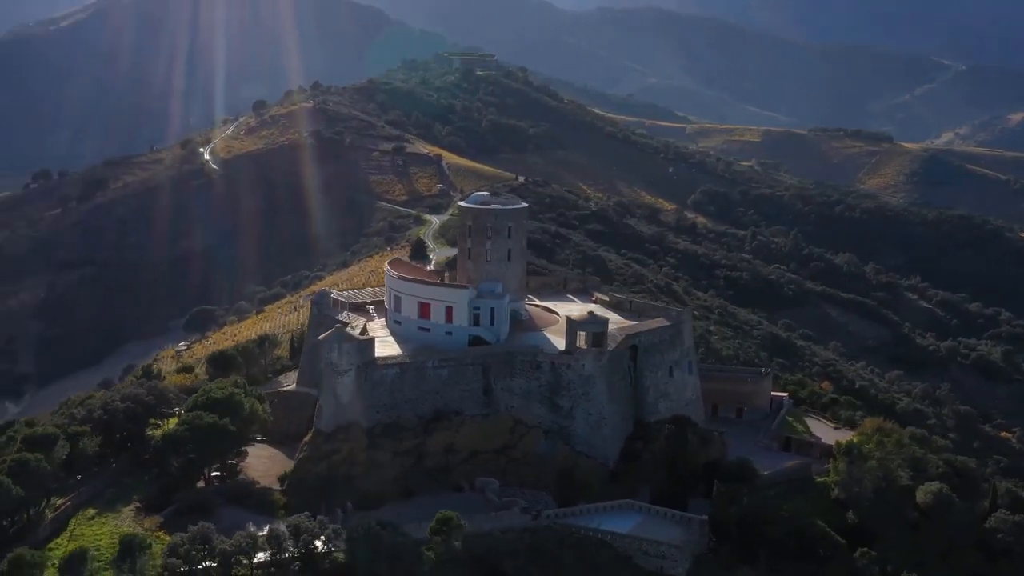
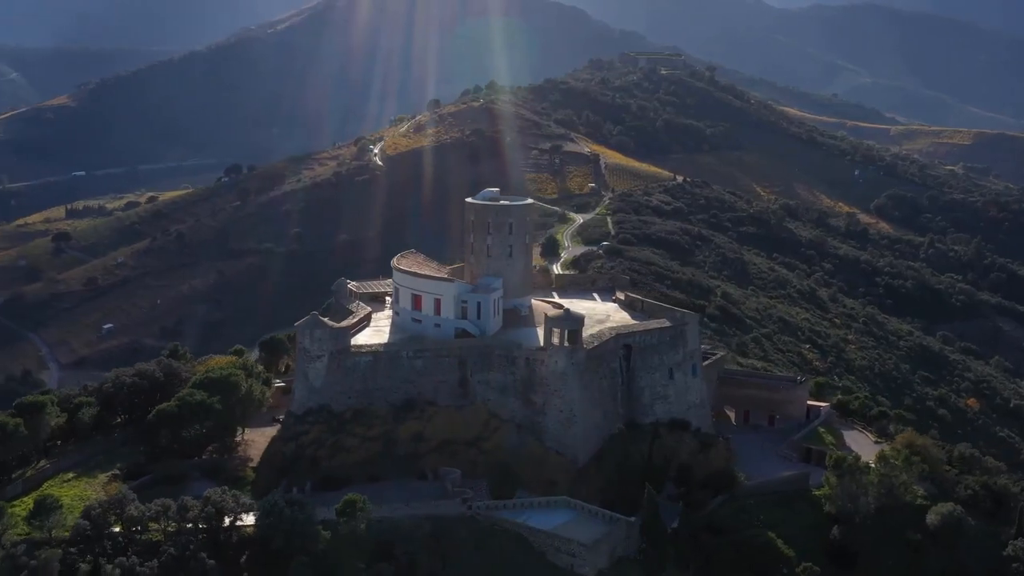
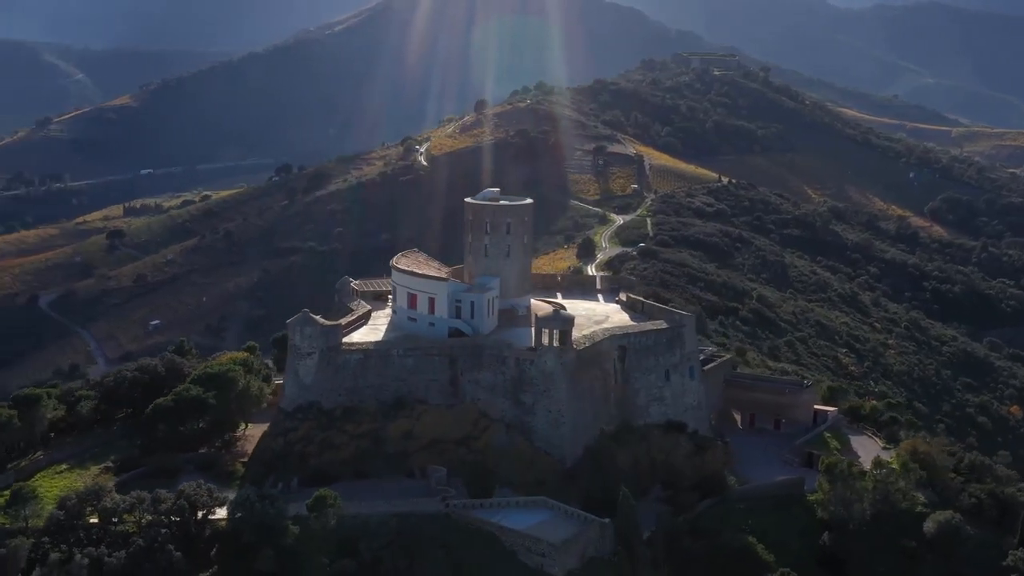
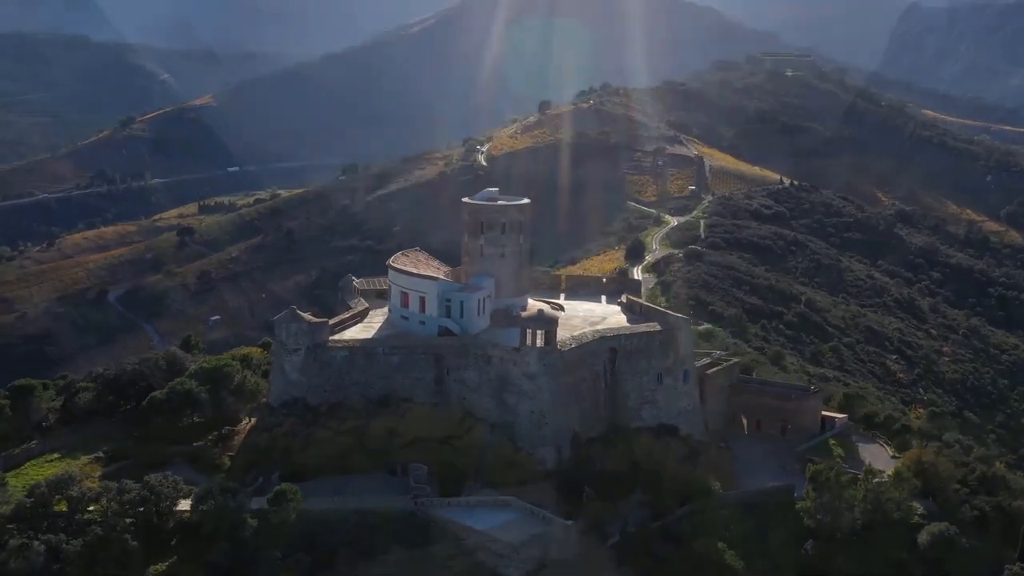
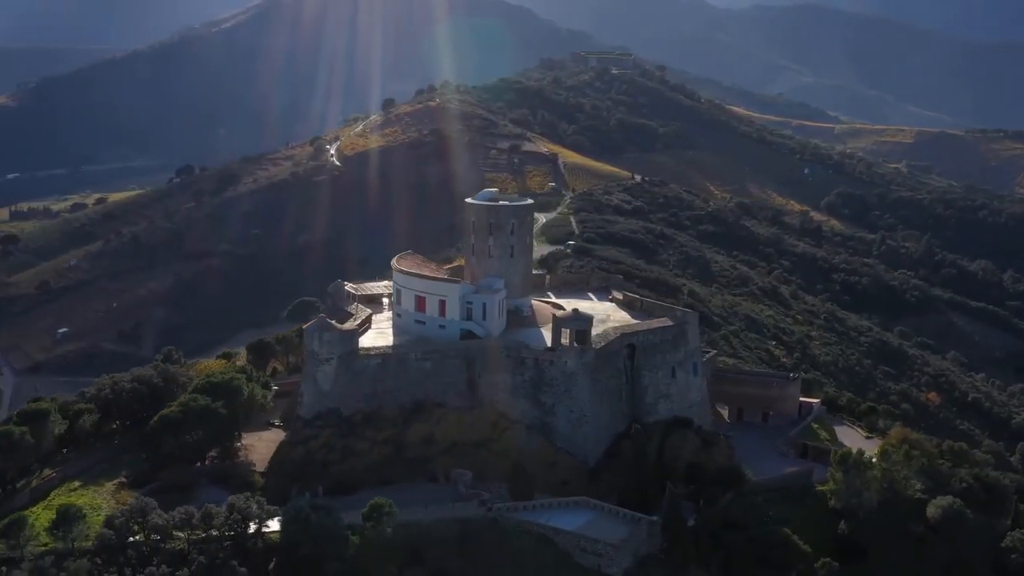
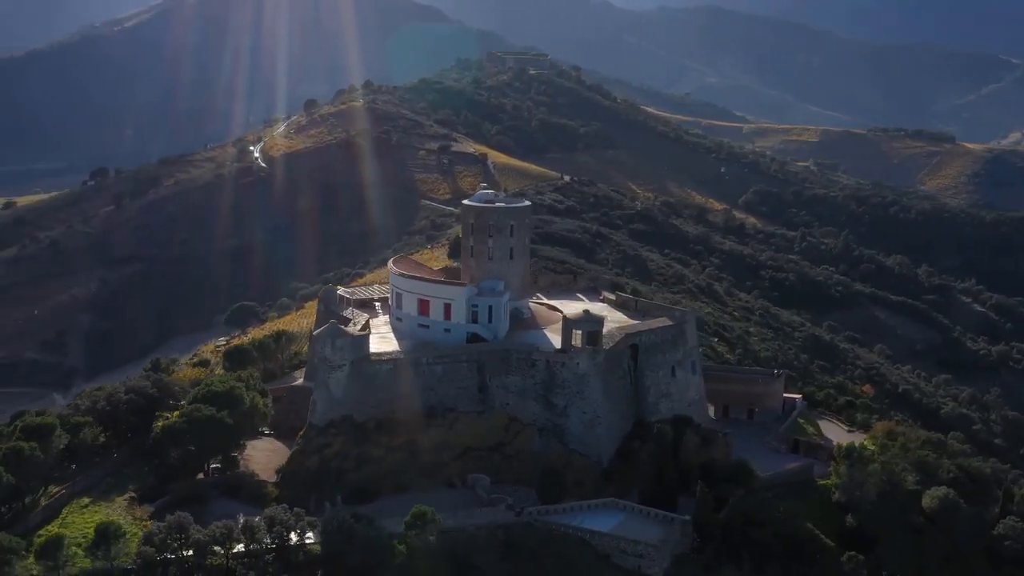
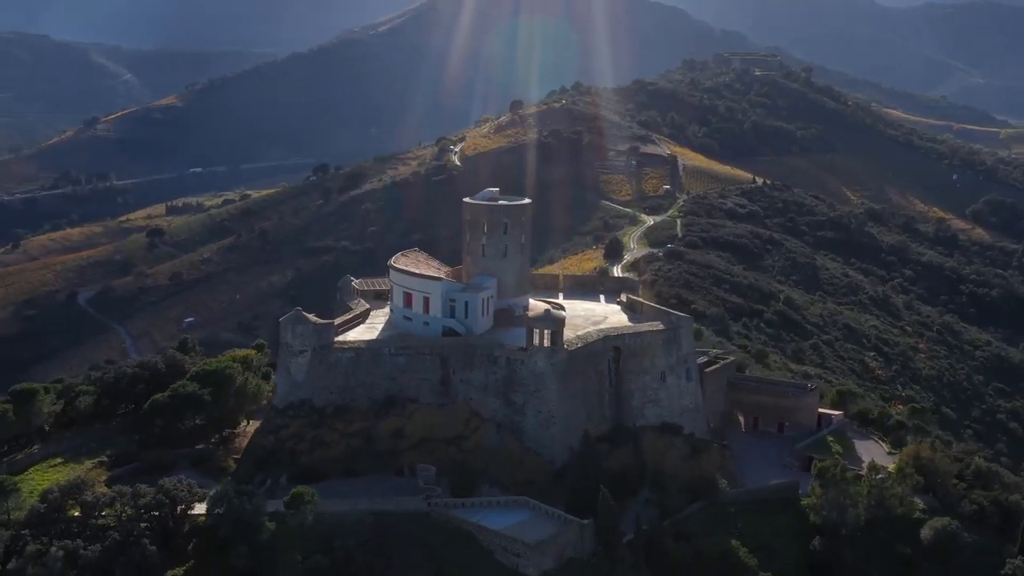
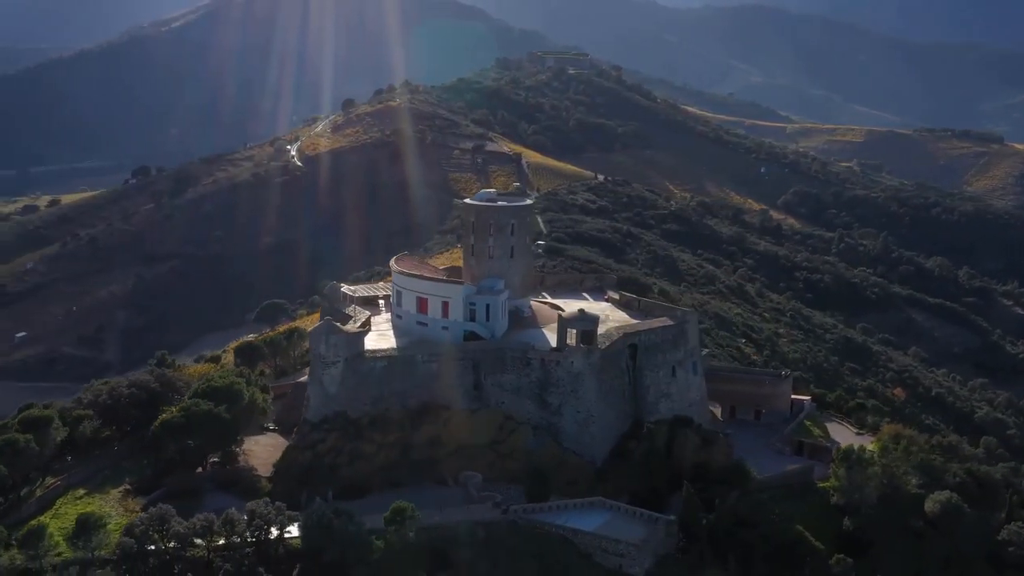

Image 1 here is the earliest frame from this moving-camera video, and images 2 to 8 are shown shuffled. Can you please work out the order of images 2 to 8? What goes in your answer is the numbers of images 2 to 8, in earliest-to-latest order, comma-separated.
6, 8, 5, 2, 3, 7, 4
